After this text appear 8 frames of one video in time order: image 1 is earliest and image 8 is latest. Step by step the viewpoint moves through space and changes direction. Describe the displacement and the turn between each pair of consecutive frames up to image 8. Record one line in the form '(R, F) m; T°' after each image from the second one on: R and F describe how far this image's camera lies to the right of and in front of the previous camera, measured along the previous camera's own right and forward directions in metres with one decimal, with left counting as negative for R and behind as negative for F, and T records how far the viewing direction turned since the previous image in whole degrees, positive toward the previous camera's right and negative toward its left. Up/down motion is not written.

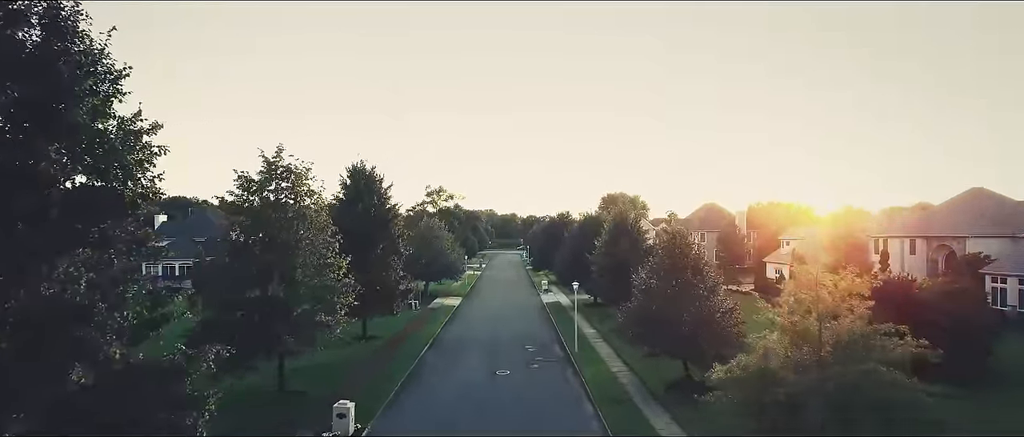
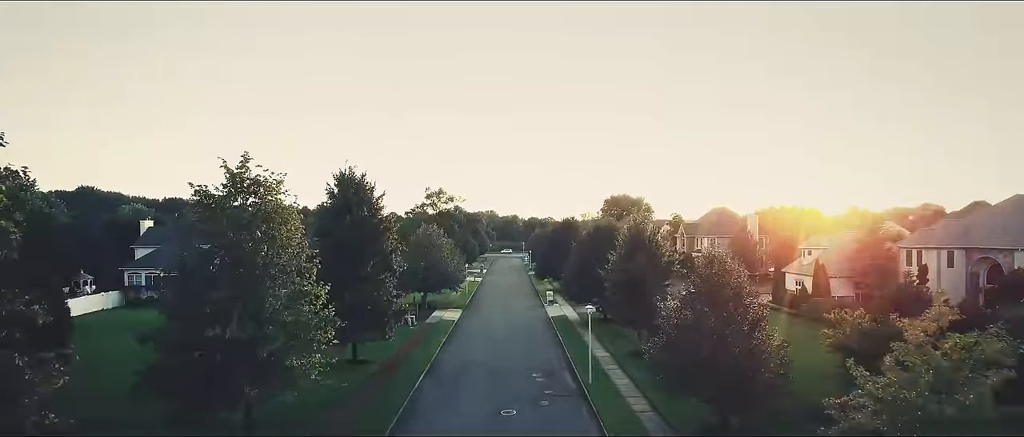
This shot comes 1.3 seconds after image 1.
(-0.2, +2.6) m; 0°
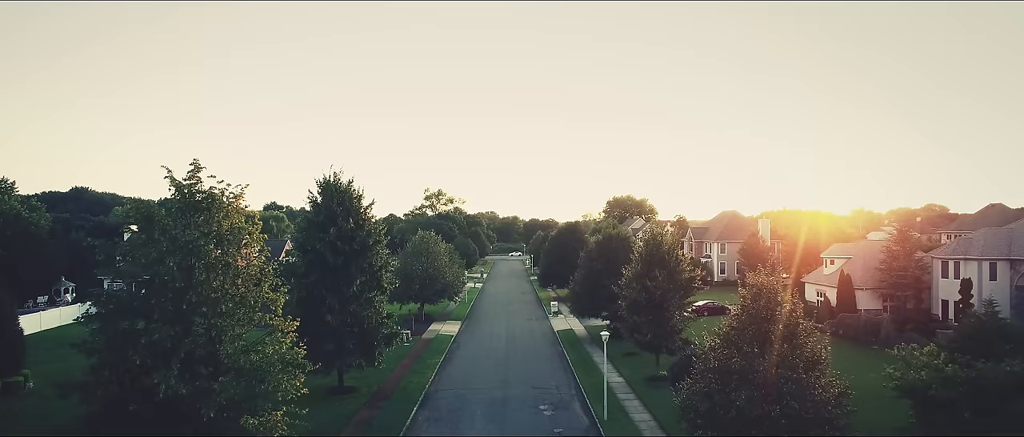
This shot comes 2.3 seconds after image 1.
(-0.1, +2.6) m; 0°
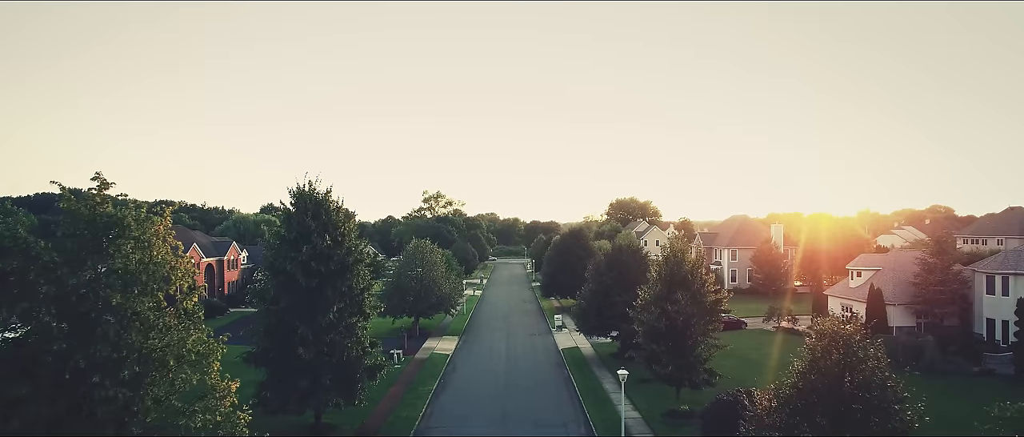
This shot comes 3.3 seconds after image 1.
(0.0, +2.8) m; 0°
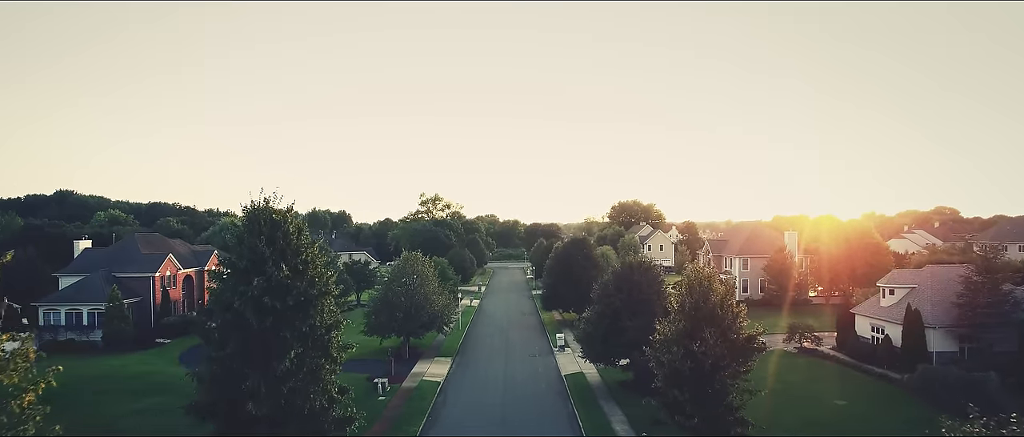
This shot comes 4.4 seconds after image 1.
(+0.1, +3.2) m; 0°
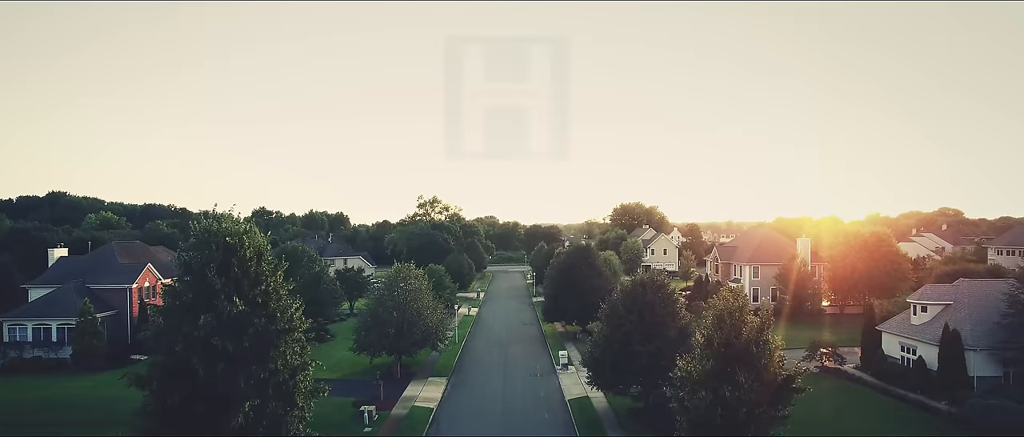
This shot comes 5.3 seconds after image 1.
(0.0, +2.5) m; 0°
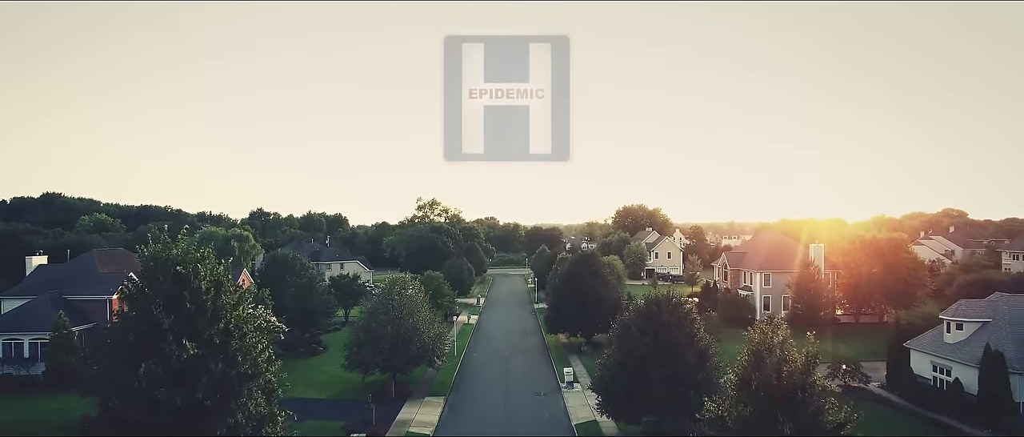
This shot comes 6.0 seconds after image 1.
(-0.1, +2.1) m; 0°
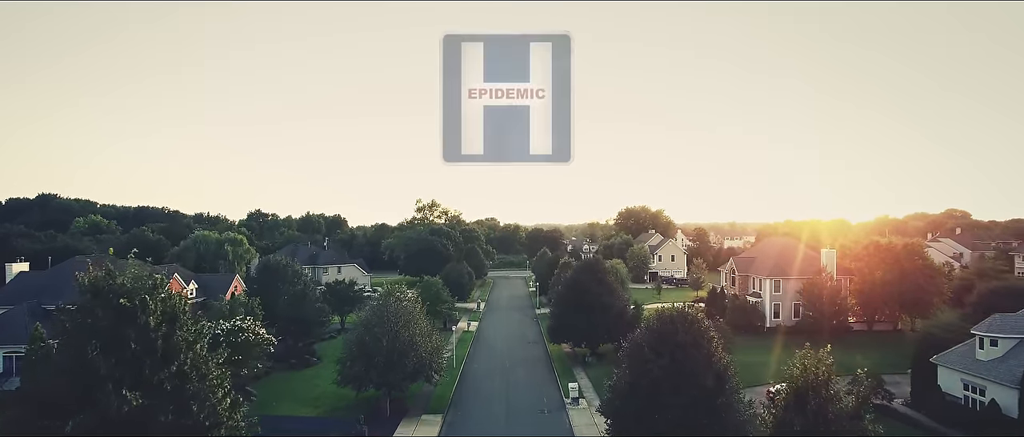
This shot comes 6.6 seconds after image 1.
(-0.1, +1.8) m; 0°
